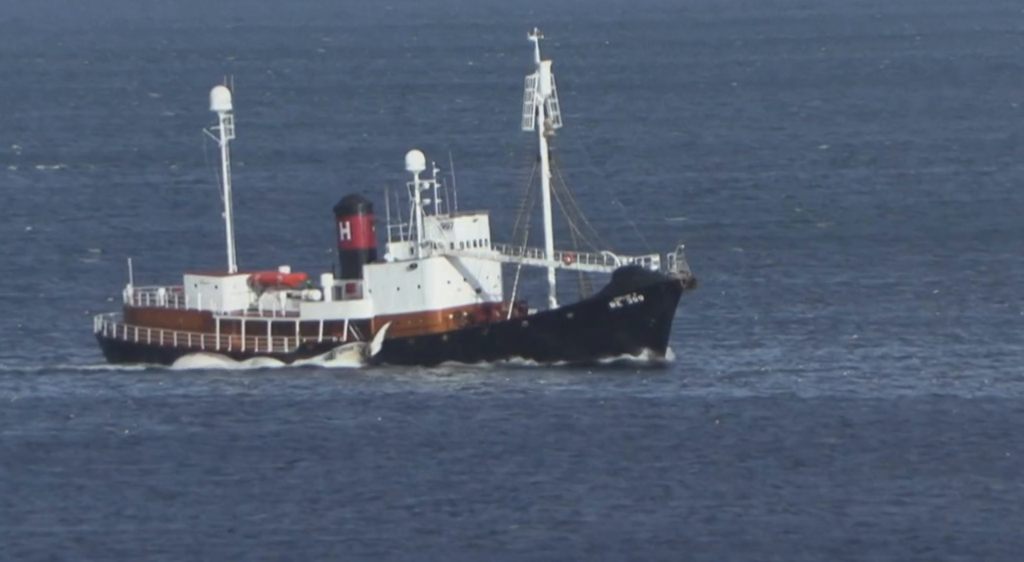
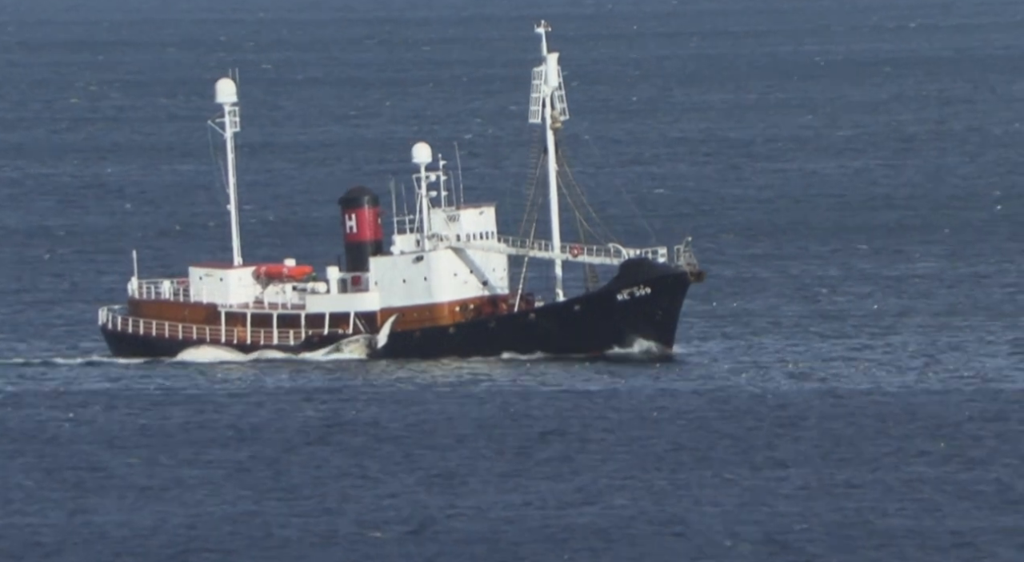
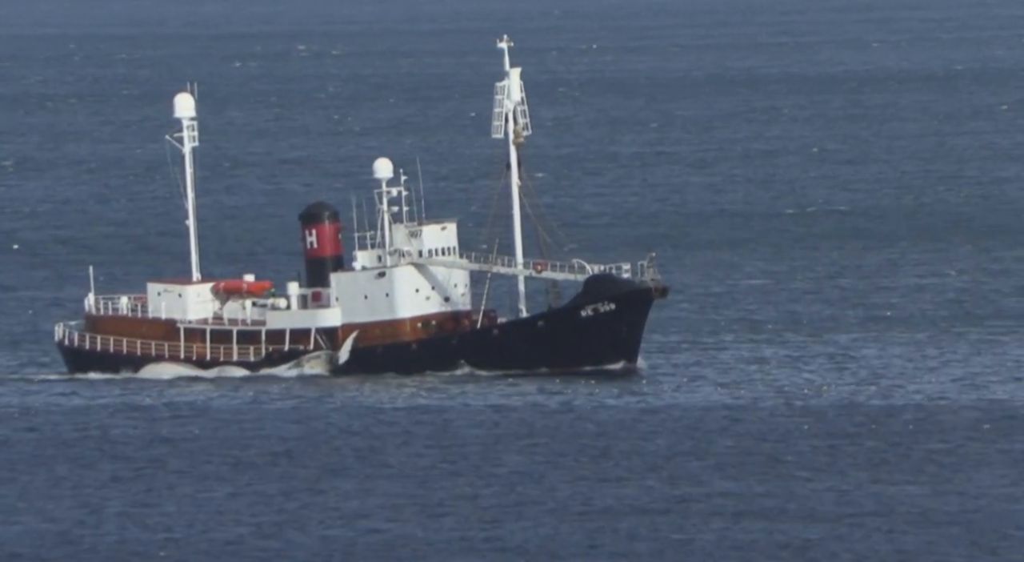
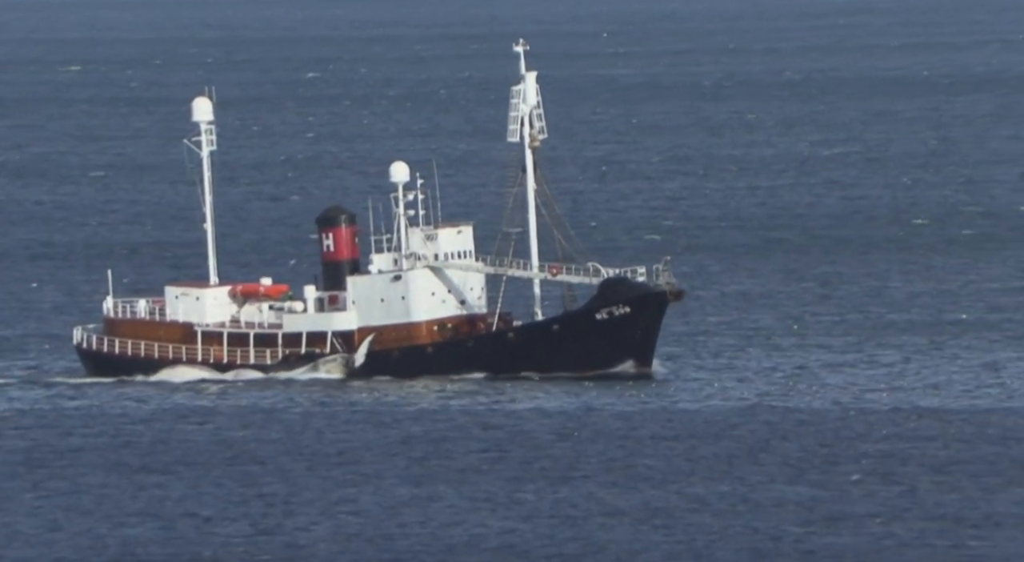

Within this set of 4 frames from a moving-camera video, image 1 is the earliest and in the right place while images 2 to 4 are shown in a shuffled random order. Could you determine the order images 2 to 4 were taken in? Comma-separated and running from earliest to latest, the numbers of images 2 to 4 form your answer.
2, 4, 3
